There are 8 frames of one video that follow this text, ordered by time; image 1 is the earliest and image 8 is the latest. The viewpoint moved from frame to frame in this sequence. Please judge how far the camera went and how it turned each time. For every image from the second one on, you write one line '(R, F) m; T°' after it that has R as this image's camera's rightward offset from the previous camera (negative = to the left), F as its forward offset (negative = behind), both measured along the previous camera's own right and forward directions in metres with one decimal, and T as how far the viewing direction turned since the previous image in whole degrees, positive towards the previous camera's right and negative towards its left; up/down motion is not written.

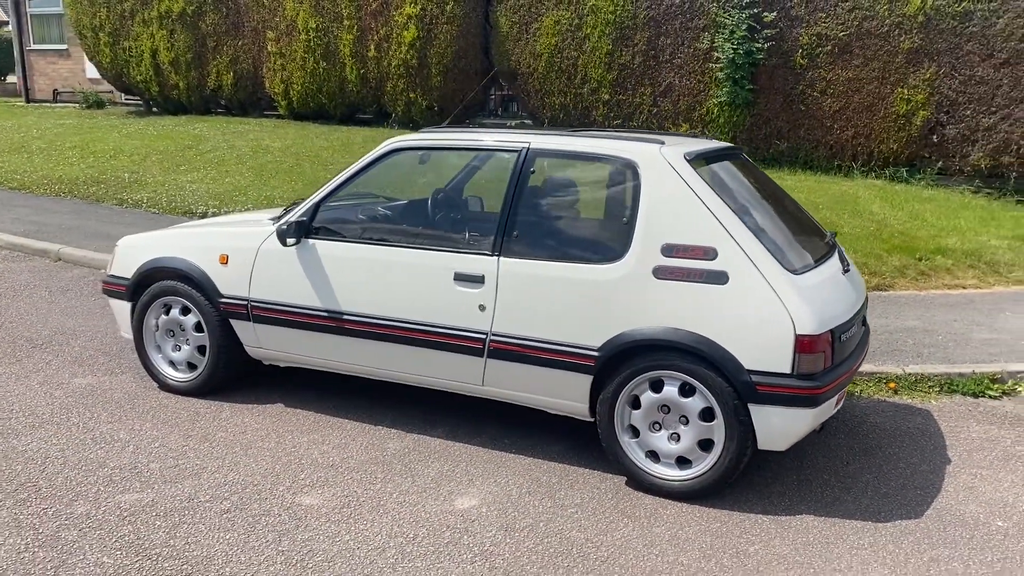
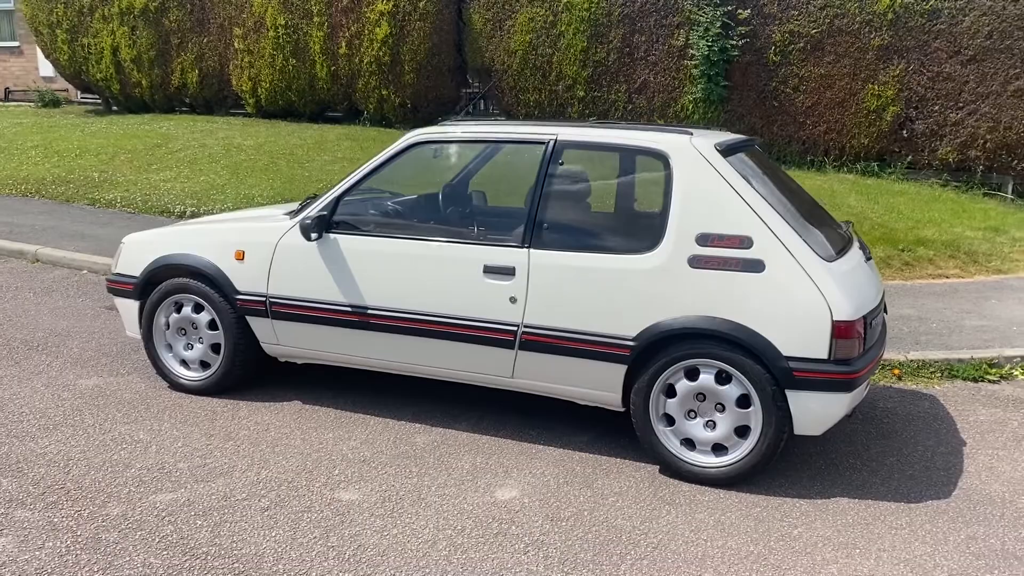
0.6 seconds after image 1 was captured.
(-0.4, 0.0) m; +3°
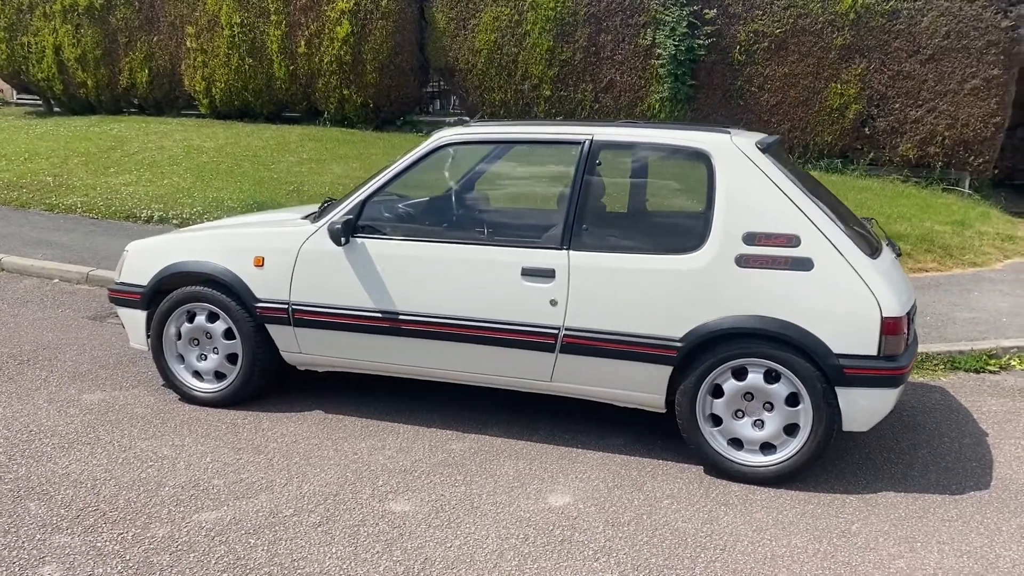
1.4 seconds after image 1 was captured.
(-0.5, +0.1) m; +4°
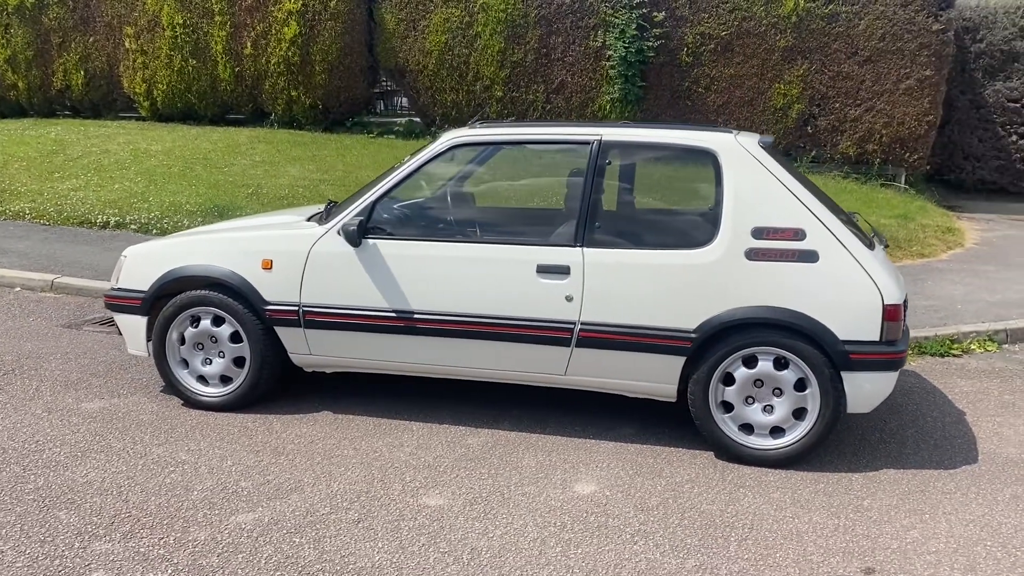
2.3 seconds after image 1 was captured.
(-0.4, -0.1) m; +5°
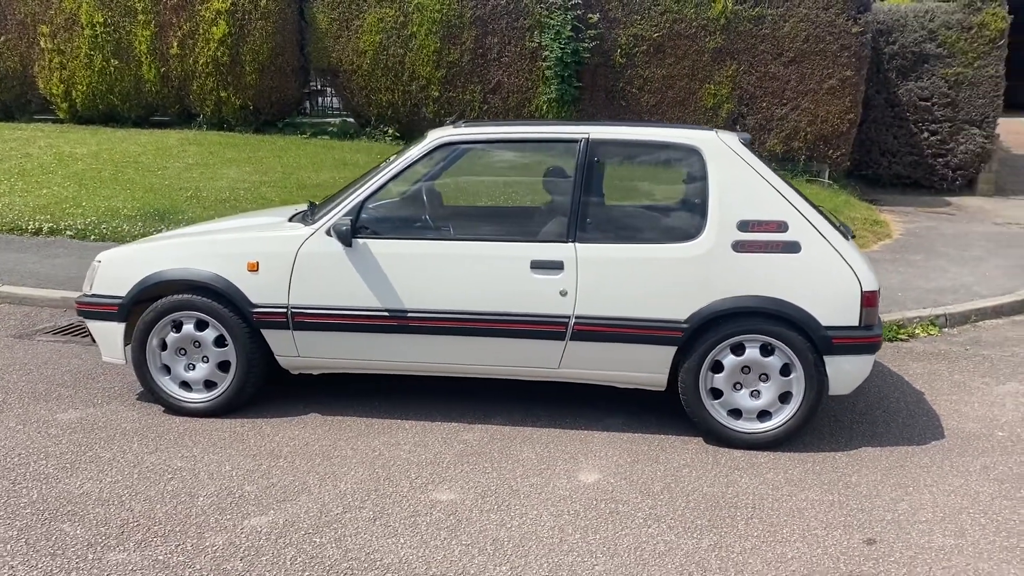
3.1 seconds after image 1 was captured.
(-0.4, -0.1) m; +6°
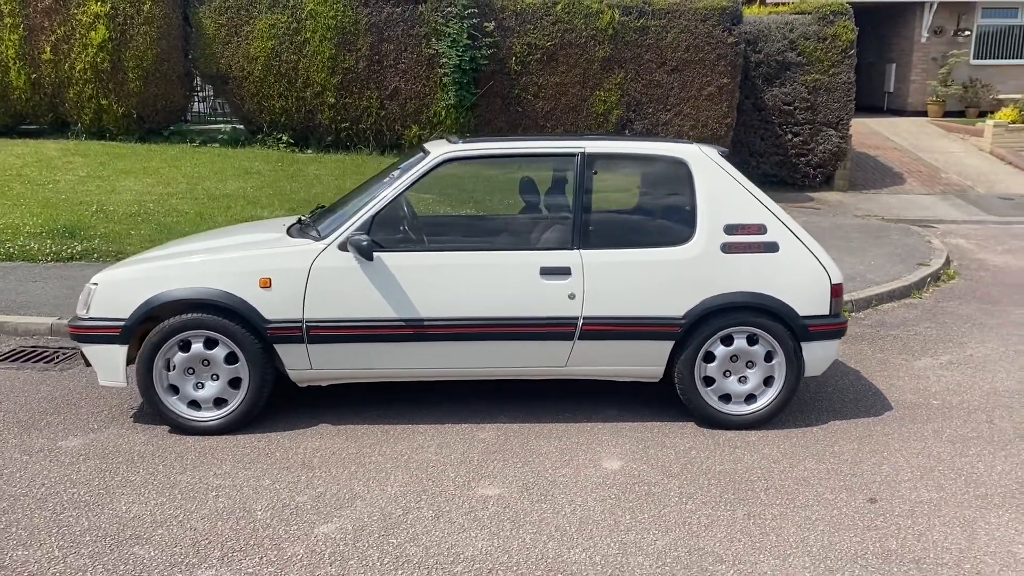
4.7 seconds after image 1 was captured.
(-0.9, -0.2) m; +10°
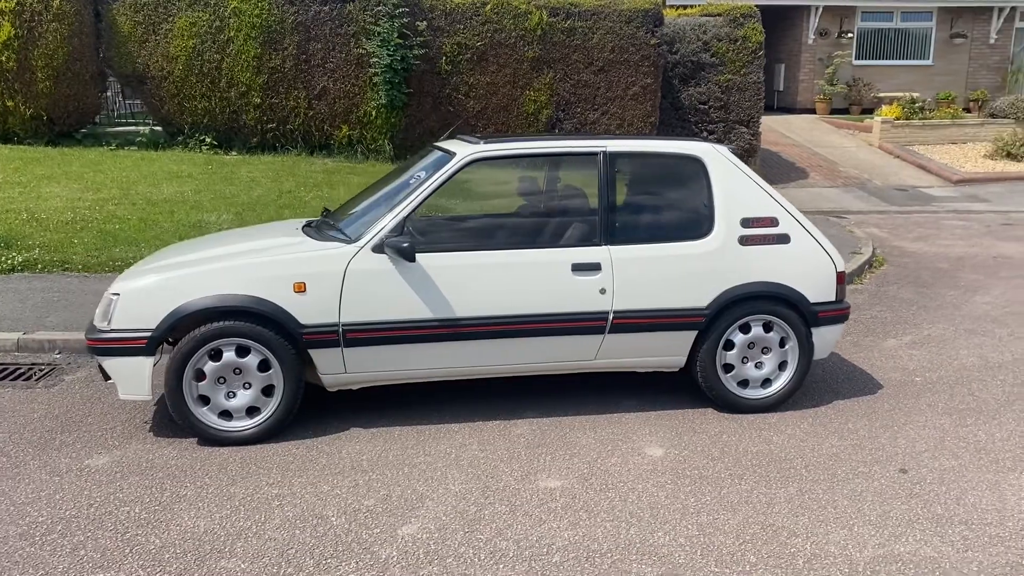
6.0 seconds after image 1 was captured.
(-0.8, 0.0) m; +8°
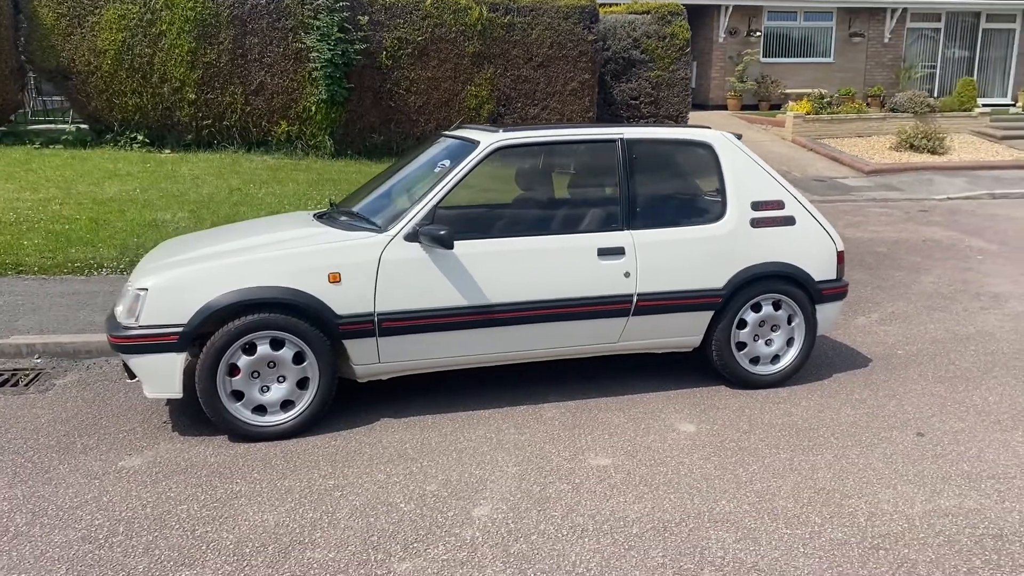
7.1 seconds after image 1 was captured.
(-0.7, 0.0) m; +6°
